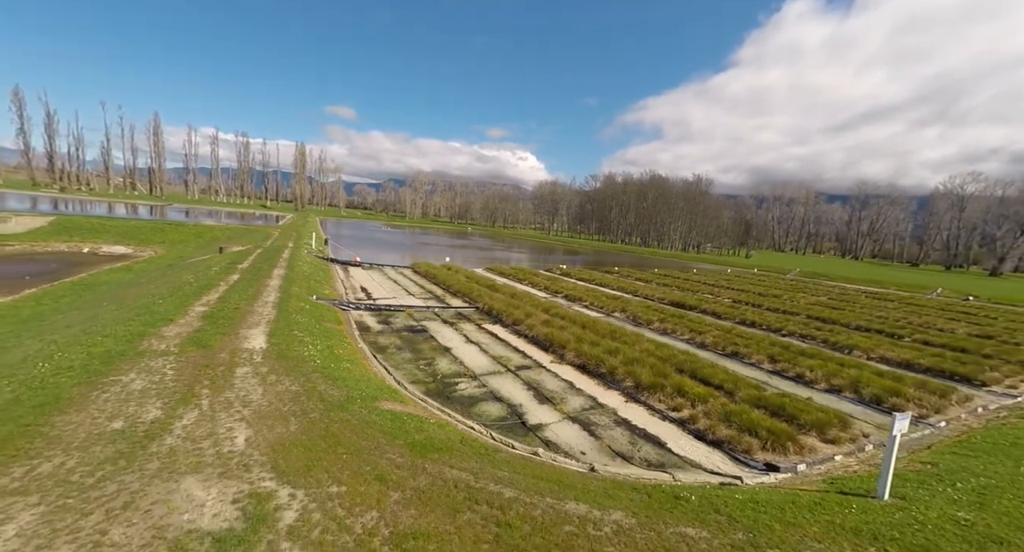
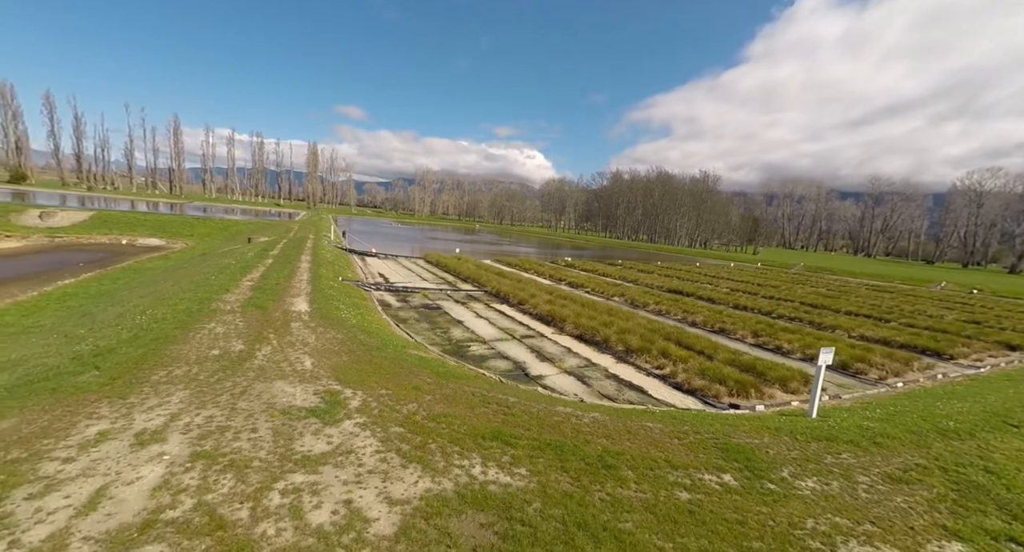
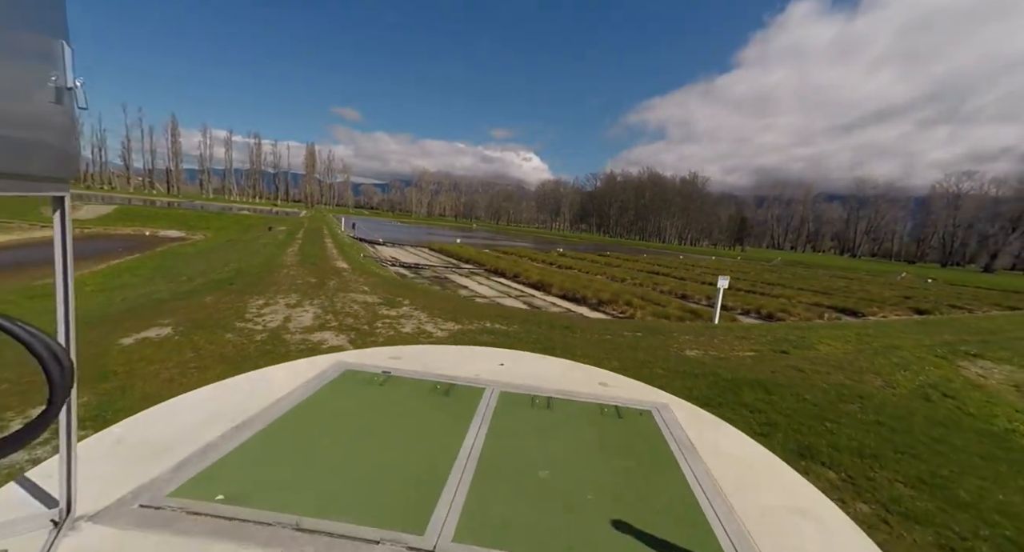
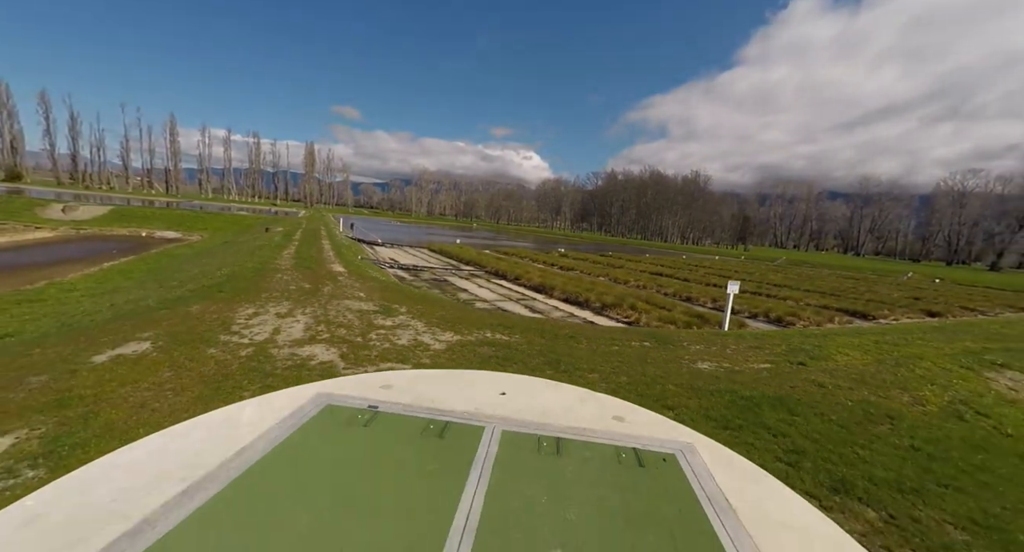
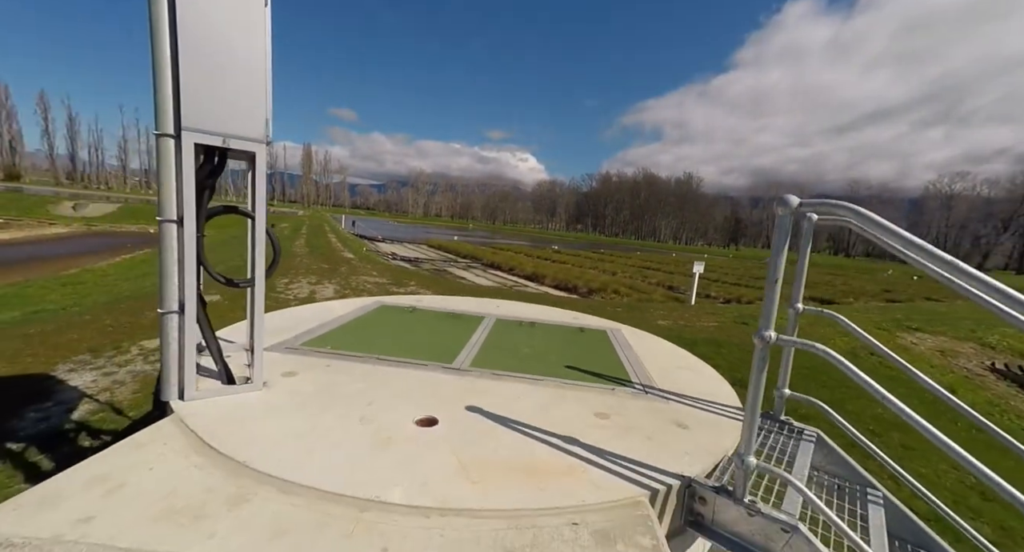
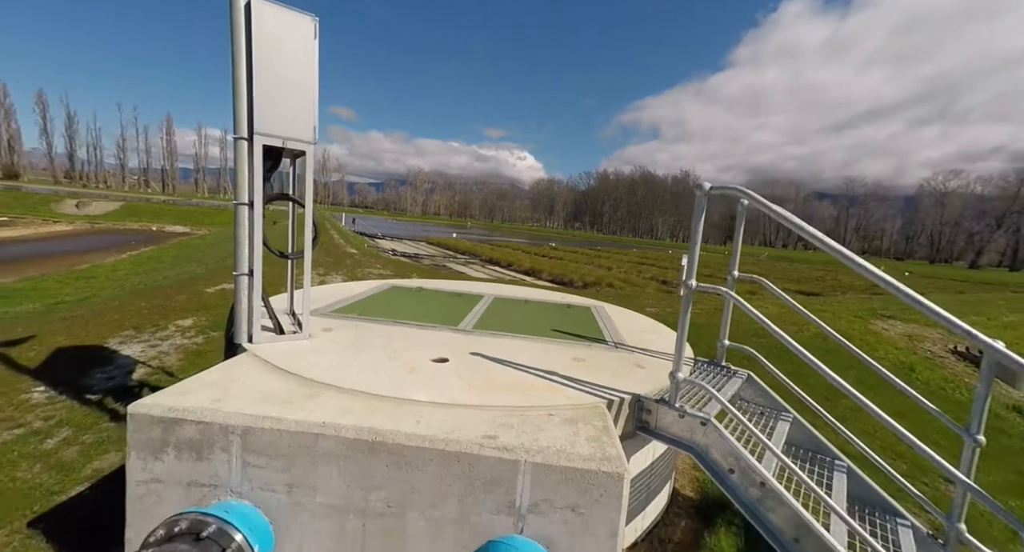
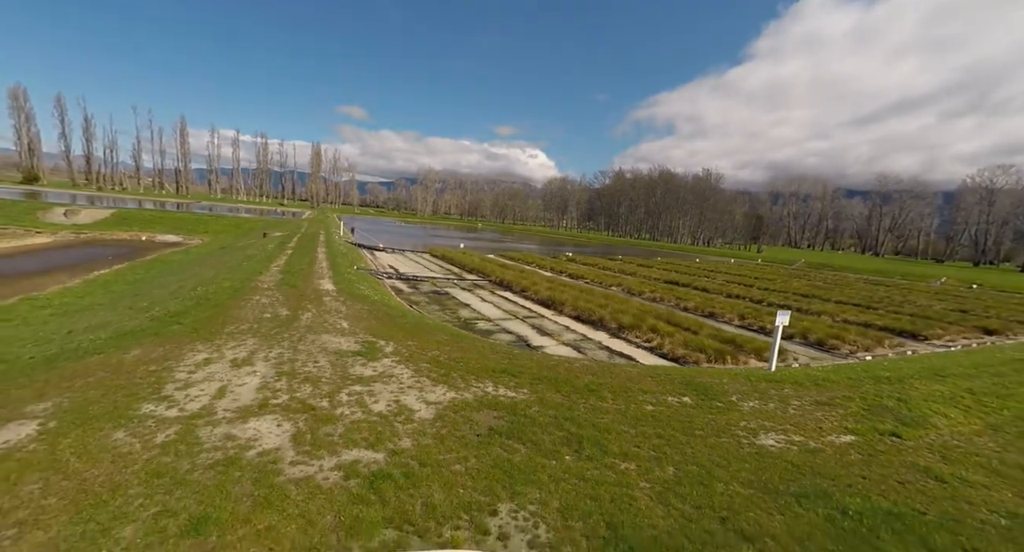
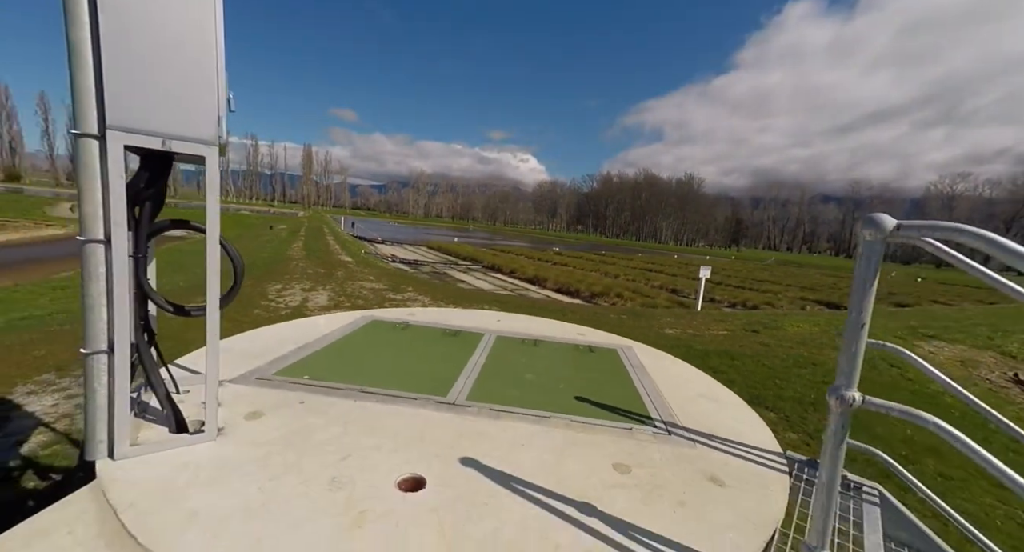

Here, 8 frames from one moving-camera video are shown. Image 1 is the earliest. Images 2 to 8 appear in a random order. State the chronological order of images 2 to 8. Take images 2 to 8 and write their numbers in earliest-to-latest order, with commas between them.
2, 7, 4, 3, 8, 5, 6
